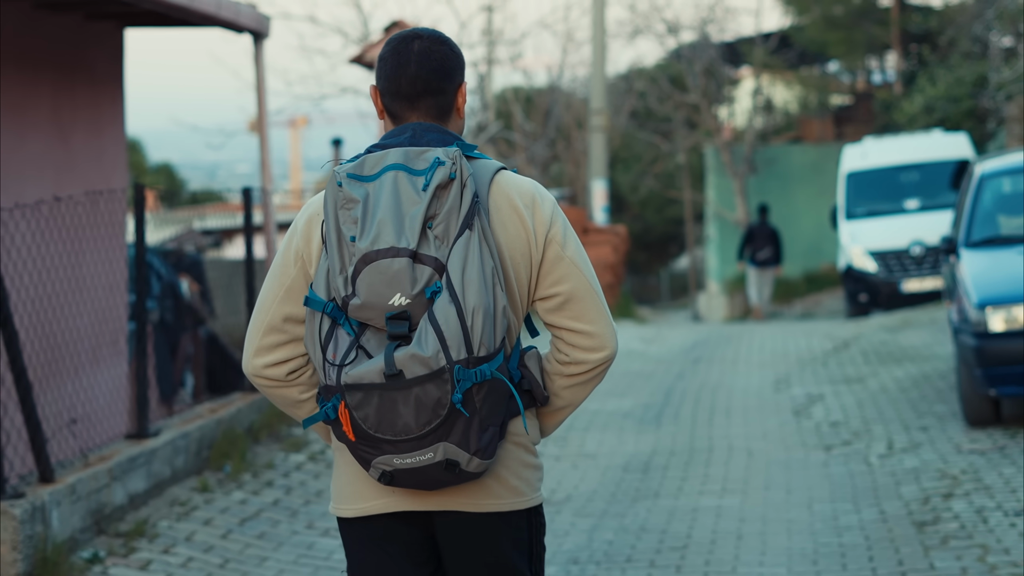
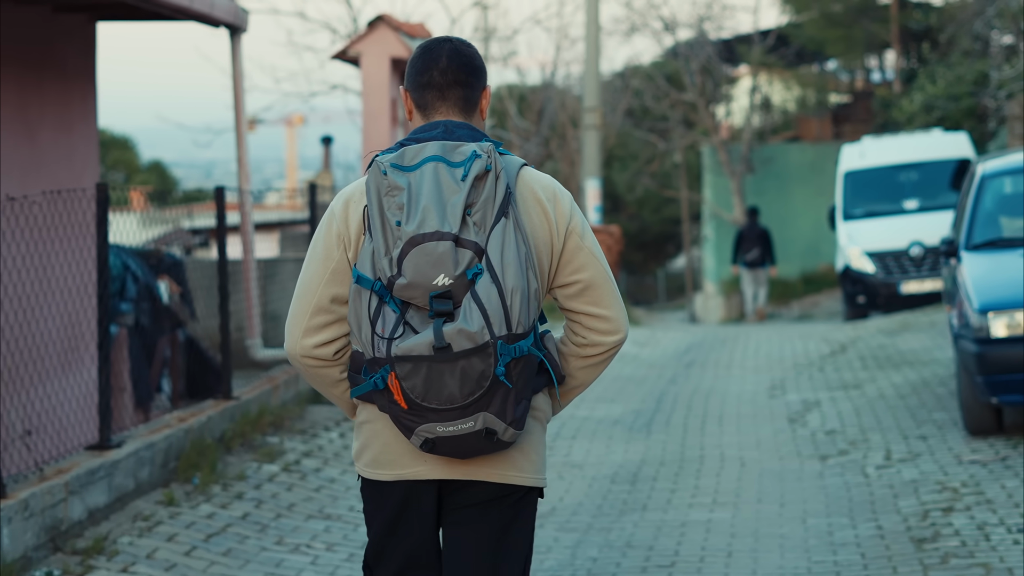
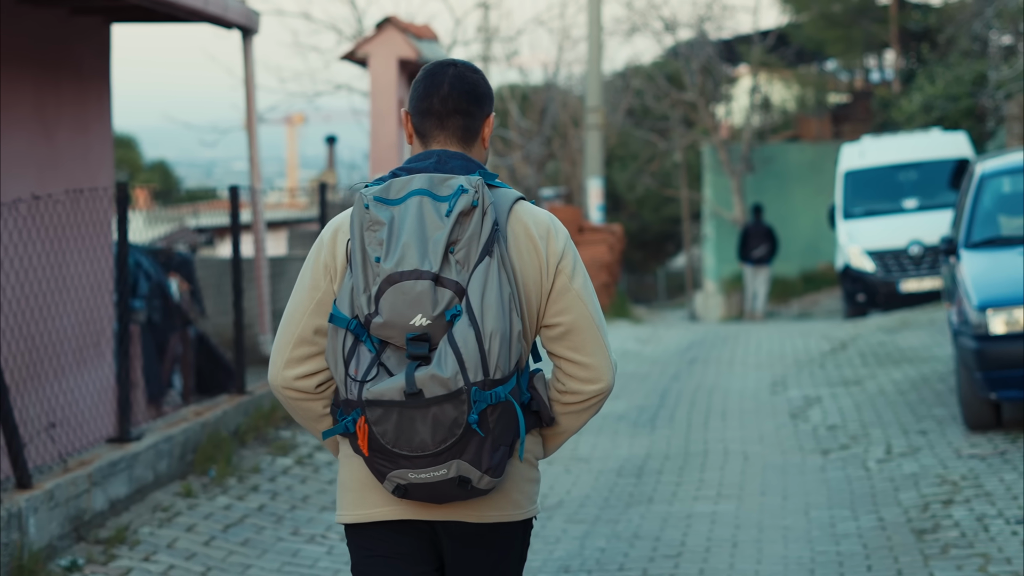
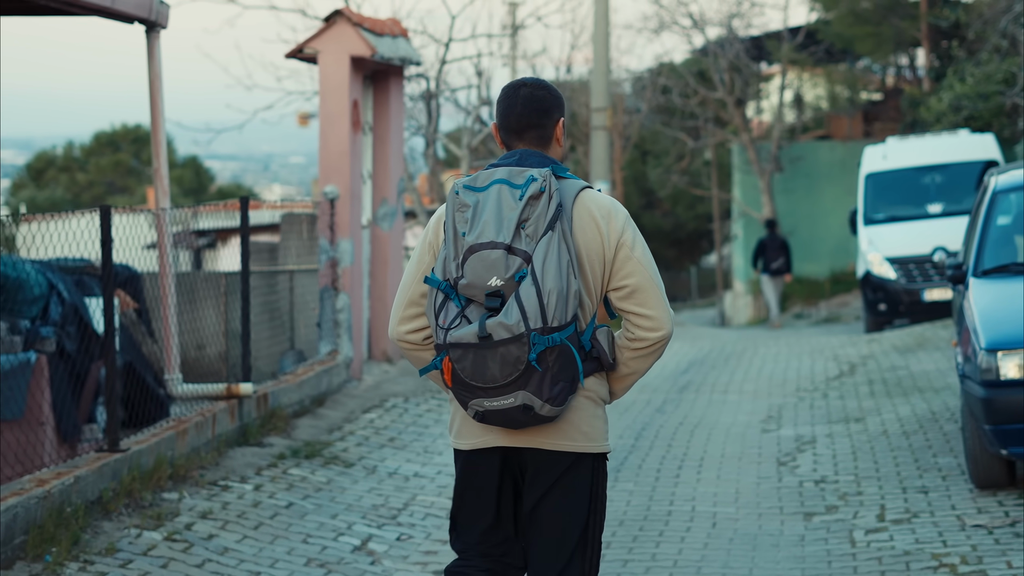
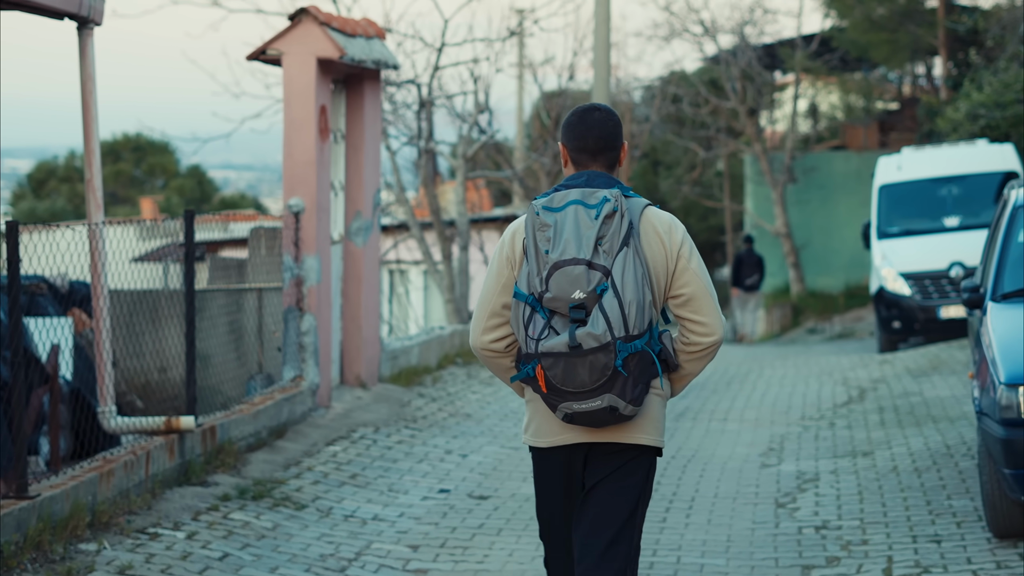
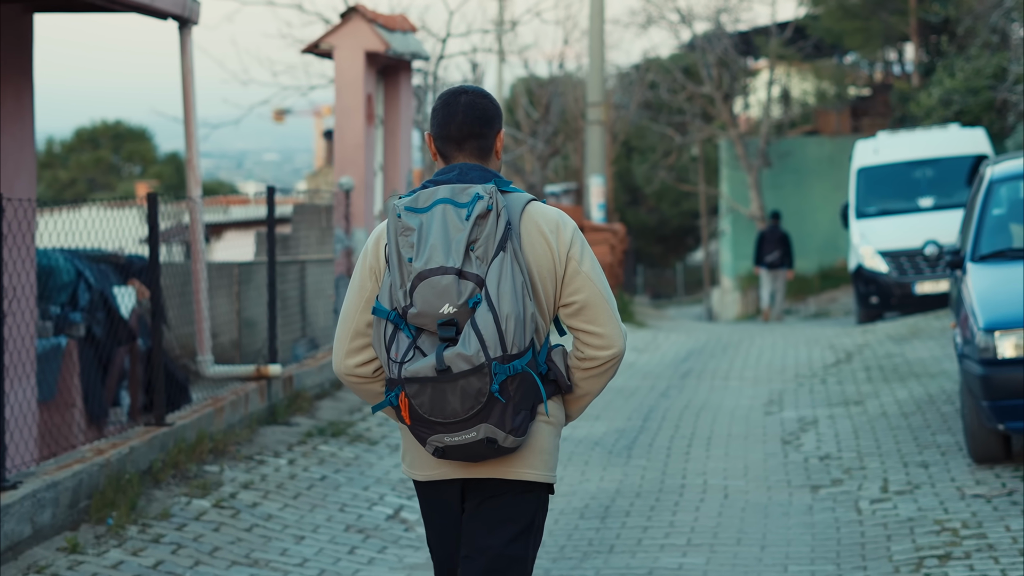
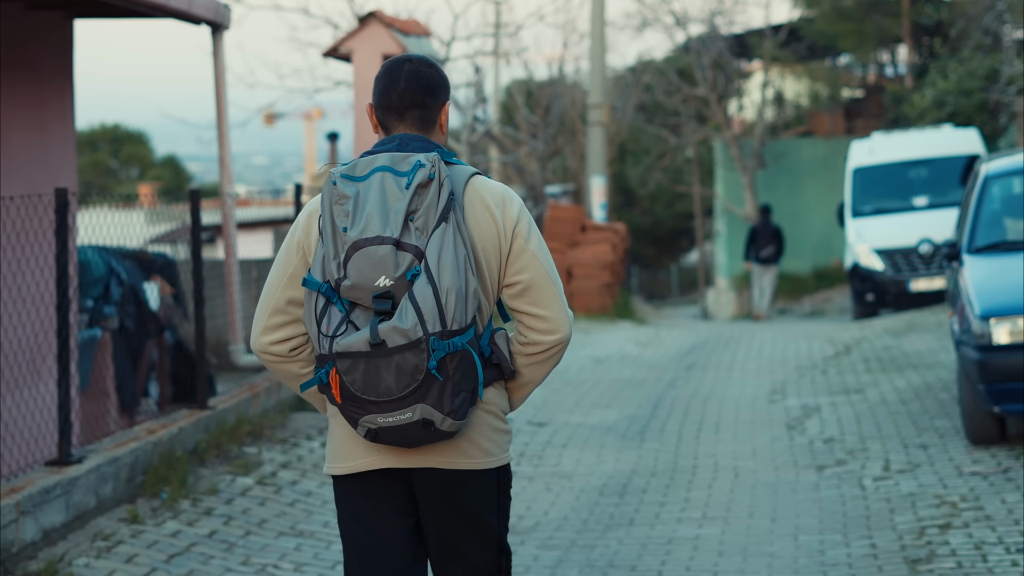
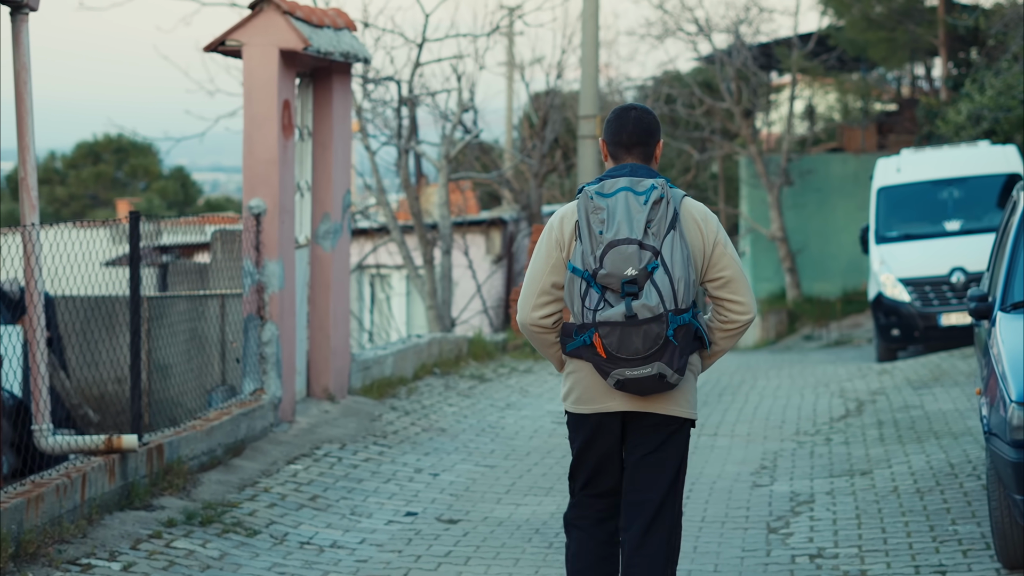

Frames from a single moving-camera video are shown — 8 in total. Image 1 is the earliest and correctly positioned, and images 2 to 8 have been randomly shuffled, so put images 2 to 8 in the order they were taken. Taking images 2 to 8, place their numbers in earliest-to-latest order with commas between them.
3, 2, 7, 6, 4, 5, 8
